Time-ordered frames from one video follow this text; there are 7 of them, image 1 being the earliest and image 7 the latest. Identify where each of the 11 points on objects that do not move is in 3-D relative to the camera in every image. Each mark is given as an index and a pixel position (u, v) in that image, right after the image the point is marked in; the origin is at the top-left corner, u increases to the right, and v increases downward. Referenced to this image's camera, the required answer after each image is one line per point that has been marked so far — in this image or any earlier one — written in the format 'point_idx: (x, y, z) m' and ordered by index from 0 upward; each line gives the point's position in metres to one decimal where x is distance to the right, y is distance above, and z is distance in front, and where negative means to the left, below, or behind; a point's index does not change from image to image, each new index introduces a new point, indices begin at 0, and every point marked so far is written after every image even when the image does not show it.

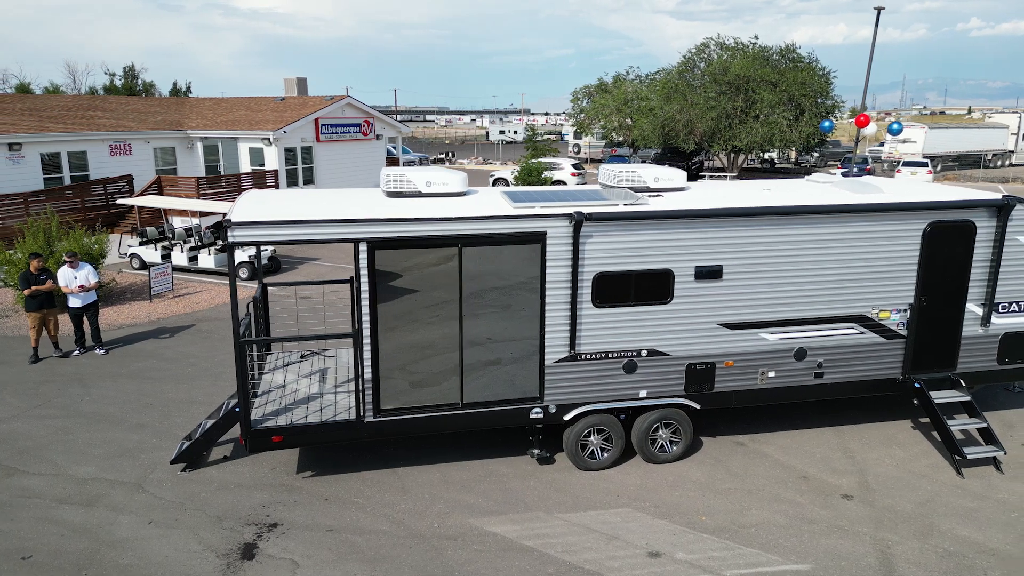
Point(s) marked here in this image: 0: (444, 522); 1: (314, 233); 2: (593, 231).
0: (-0.6, -2.0, +6.2) m
1: (-1.6, +0.5, +6.1) m
2: (+0.7, +0.5, +6.6) m
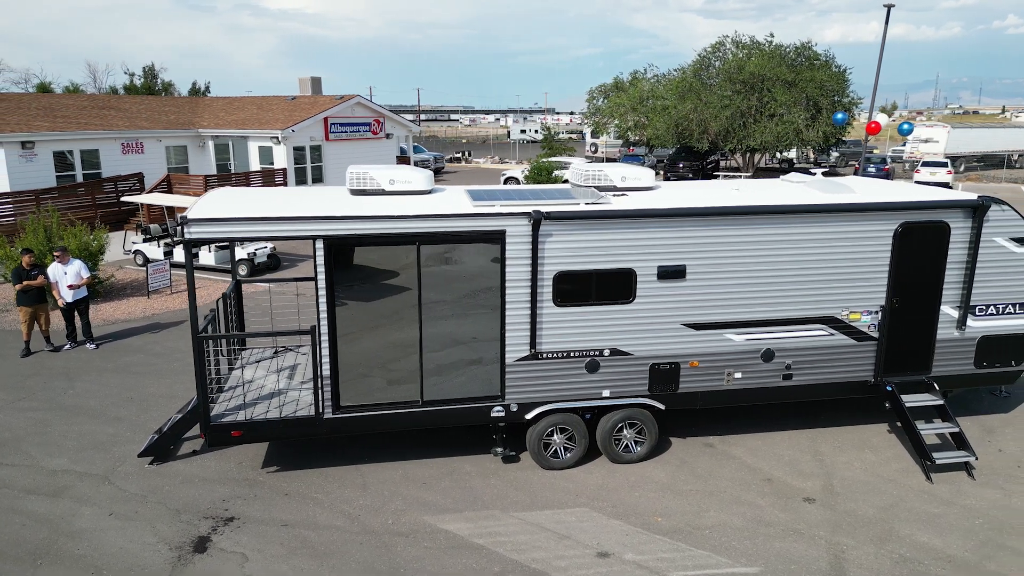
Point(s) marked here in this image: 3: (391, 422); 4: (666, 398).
0: (-1.0, -2.0, +6.3) m
1: (-2.0, +0.5, +6.1) m
2: (+0.4, +0.5, +6.6) m
3: (-1.1, -1.2, +6.7) m
4: (+1.5, -1.1, +7.2) m
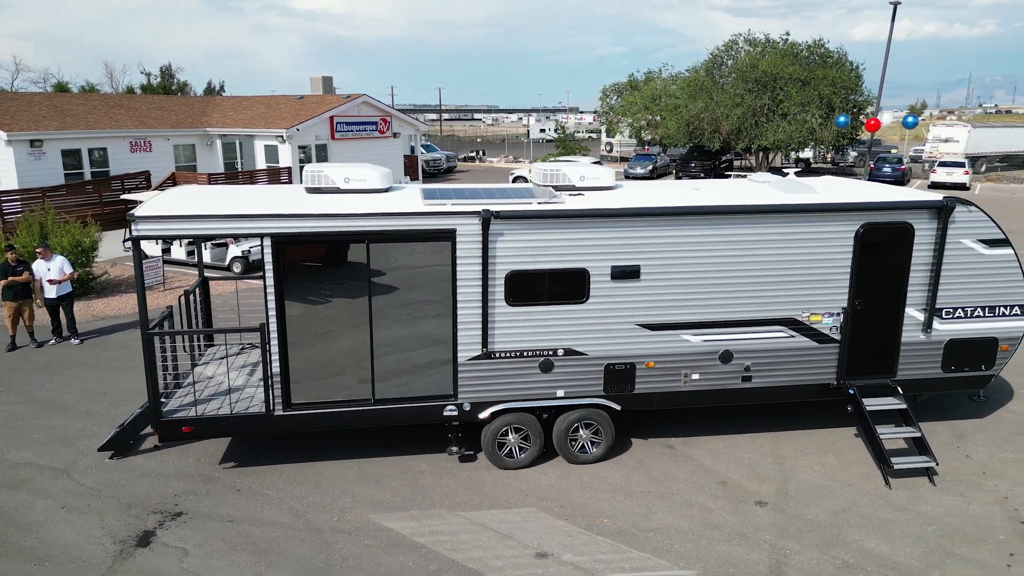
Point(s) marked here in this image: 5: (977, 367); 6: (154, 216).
0: (-1.4, -2.0, +6.3) m
1: (-2.5, +0.5, +6.2) m
2: (-0.1, +0.5, +6.6) m
3: (-1.6, -1.2, +6.7) m
4: (+1.1, -1.1, +7.1) m
5: (+4.8, -0.8, +7.6) m
6: (-3.0, +0.6, +6.1) m
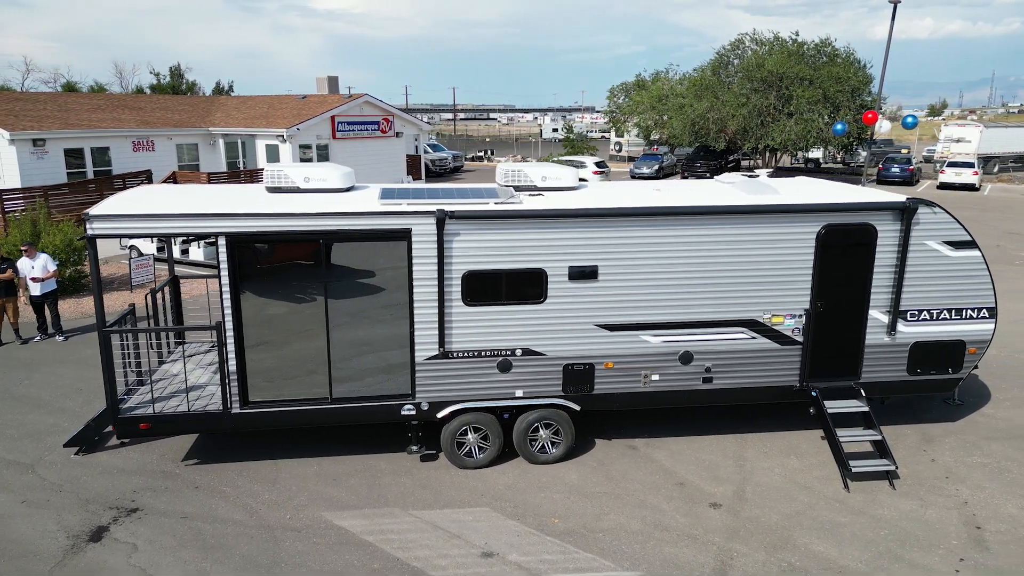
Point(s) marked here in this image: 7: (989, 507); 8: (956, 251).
0: (-1.9, -1.9, +6.3) m
1: (-2.9, +0.5, +6.2) m
2: (-0.5, +0.5, +6.6) m
3: (-2.0, -1.2, +6.8) m
4: (+0.7, -1.1, +7.1) m
5: (+4.4, -0.8, +7.5) m
6: (-3.4, +0.6, +6.1) m
7: (+4.2, -1.9, +6.5) m
8: (+4.3, +0.4, +7.2) m
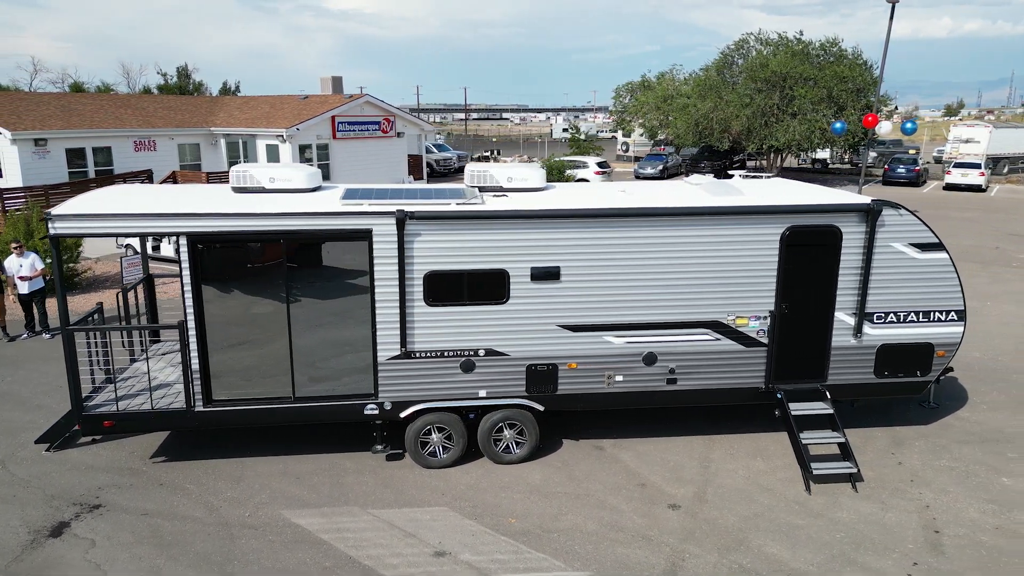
0: (-2.2, -1.9, +6.4) m
1: (-3.2, +0.5, +6.3) m
2: (-0.8, +0.5, +6.6) m
3: (-2.3, -1.2, +6.8) m
4: (+0.3, -1.1, +7.1) m
5: (+4.1, -0.9, +7.5) m
6: (-3.7, +0.6, +6.2) m
7: (+3.8, -2.0, +6.4) m
8: (+4.0, +0.3, +7.1) m
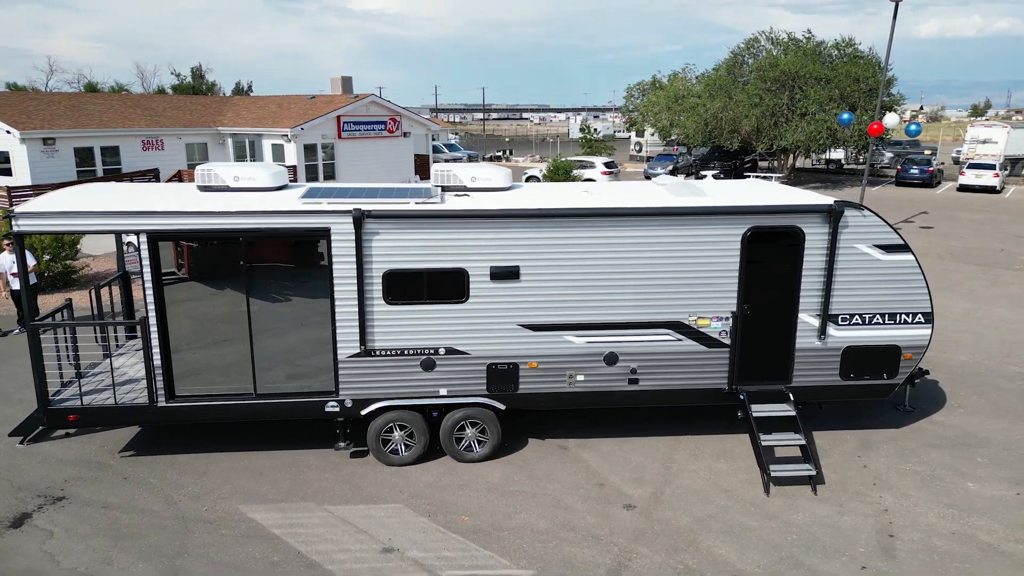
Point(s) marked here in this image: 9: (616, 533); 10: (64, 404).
0: (-2.6, -1.9, +6.5) m
1: (-3.6, +0.6, +6.4) m
2: (-1.2, +0.5, +6.7) m
3: (-2.7, -1.2, +6.9) m
4: (-0.1, -1.1, +7.2) m
5: (+3.7, -0.9, +7.4) m
6: (-4.1, +0.6, +6.3) m
7: (+3.4, -2.0, +6.4) m
8: (+3.6, +0.3, +7.1) m
9: (+0.9, -2.0, +6.1) m
10: (-4.1, -1.1, +6.8) m
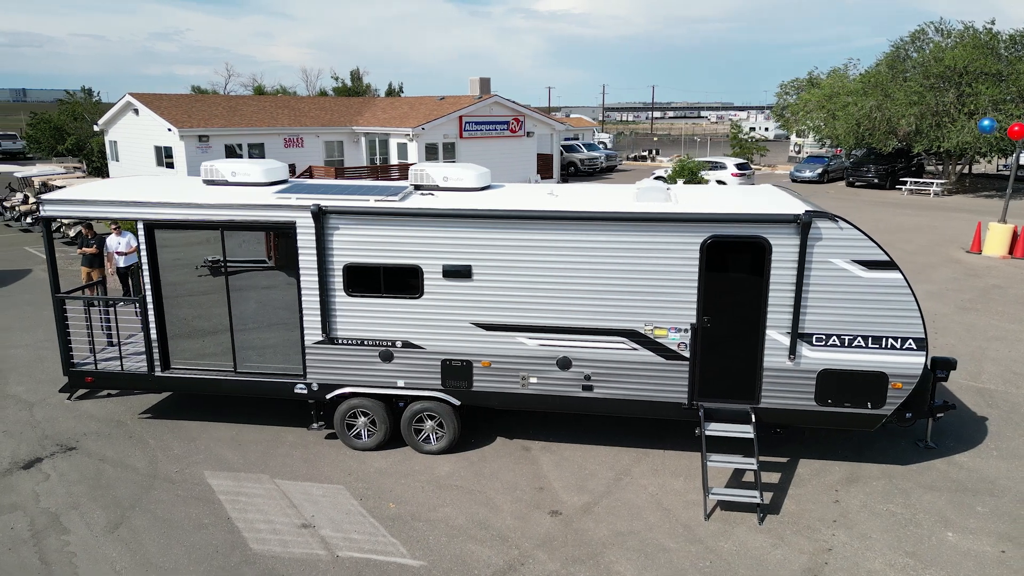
0: (-3.2, -1.8, +7.2) m
1: (-4.1, +0.7, +7.4) m
2: (-1.7, +0.6, +7.1) m
3: (-3.1, -1.0, +7.6) m
4: (-0.5, -1.1, +7.3) m
5: (+3.2, -1.0, +6.7) m
6: (-4.6, +0.9, +7.4) m
7: (+2.7, -2.1, +5.8) m
8: (+3.1, +0.2, +6.4) m
9: (+0.1, -2.1, +6.1) m
10: (-4.6, -0.8, +7.8) m
